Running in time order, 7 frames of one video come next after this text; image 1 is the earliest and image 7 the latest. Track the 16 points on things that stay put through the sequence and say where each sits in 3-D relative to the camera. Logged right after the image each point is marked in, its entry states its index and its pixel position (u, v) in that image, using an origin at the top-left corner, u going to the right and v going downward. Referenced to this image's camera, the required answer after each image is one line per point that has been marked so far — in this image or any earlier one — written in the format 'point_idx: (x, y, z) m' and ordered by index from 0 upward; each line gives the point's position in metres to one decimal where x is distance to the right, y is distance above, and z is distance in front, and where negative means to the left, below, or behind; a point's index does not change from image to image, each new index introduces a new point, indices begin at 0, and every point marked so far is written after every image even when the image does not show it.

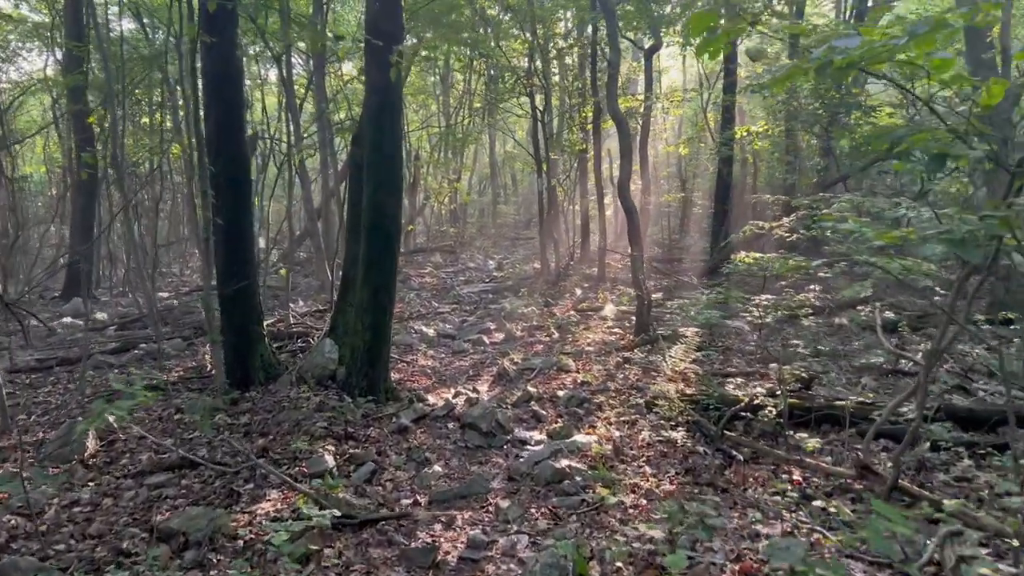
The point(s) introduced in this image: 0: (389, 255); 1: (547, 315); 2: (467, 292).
0: (-1.0, +0.3, +6.4) m
1: (+0.5, -0.4, +12.0) m
2: (-0.9, -0.1, +16.2) m
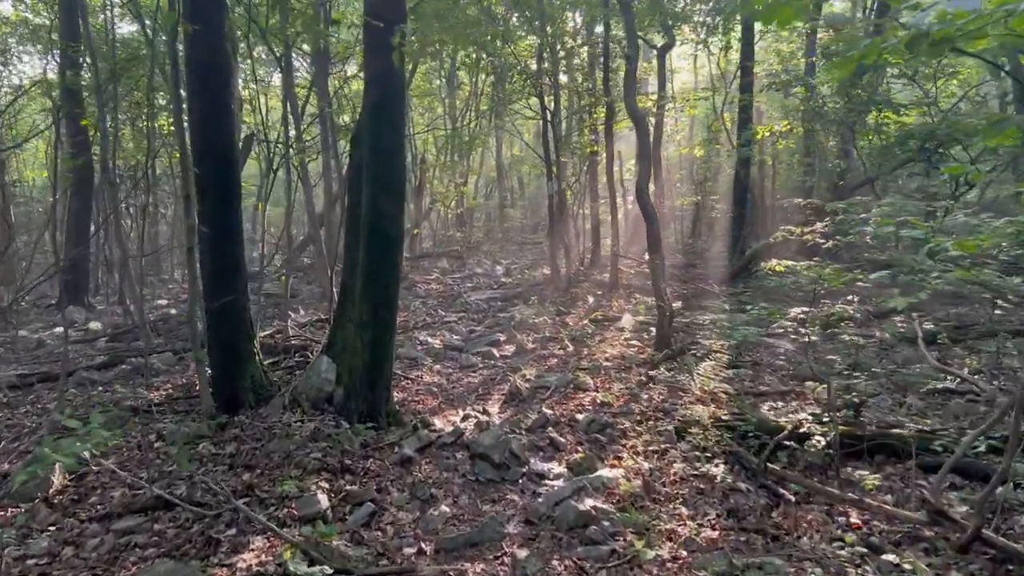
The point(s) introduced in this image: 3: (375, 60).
0: (-0.9, +0.2, +5.8) m
1: (+0.7, -0.5, +11.4) m
2: (-0.7, -0.2, +15.6) m
3: (-0.9, +1.6, +5.5) m
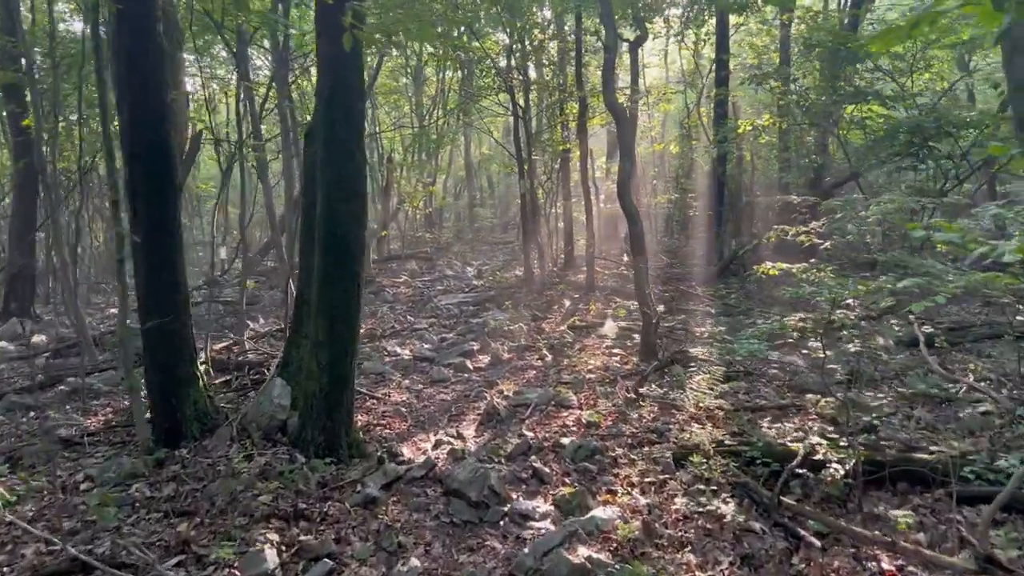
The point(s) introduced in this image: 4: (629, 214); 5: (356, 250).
0: (-1.0, +0.1, +5.1) m
1: (+0.3, -0.6, +10.8) m
2: (-1.2, -0.3, +14.9) m
3: (-1.1, +1.5, +4.8) m
4: (+1.2, +0.8, +8.0) m
5: (-1.0, +0.2, +5.1) m
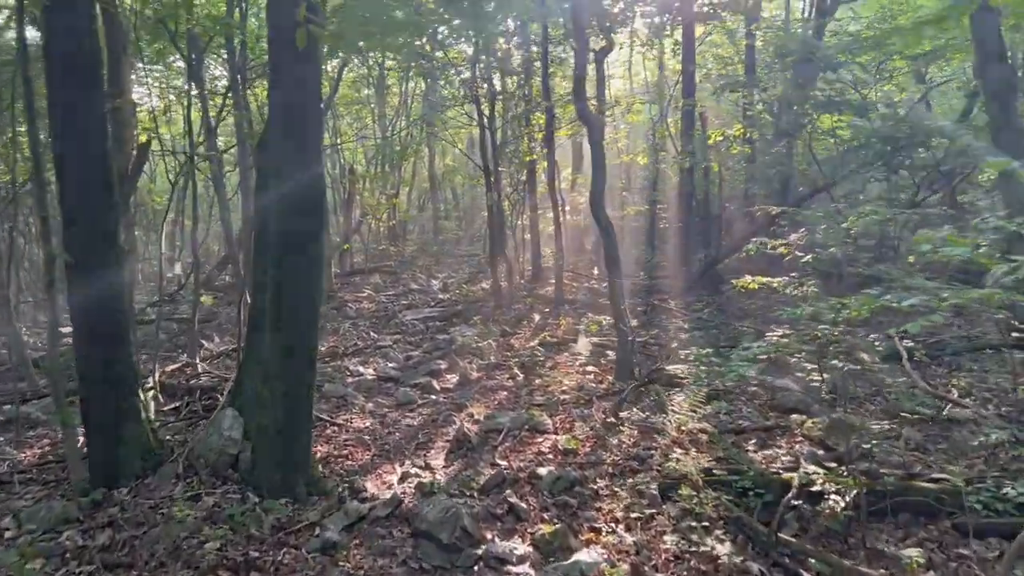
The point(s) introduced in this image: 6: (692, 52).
0: (-1.2, 0.0, +4.7) m
1: (-0.1, -0.8, +10.4) m
2: (-1.8, -0.6, +14.5) m
3: (-1.3, +1.4, +4.4) m
4: (+0.9, +0.6, +7.7) m
5: (-1.2, +0.1, +4.7) m
6: (+3.5, +4.6, +15.5) m
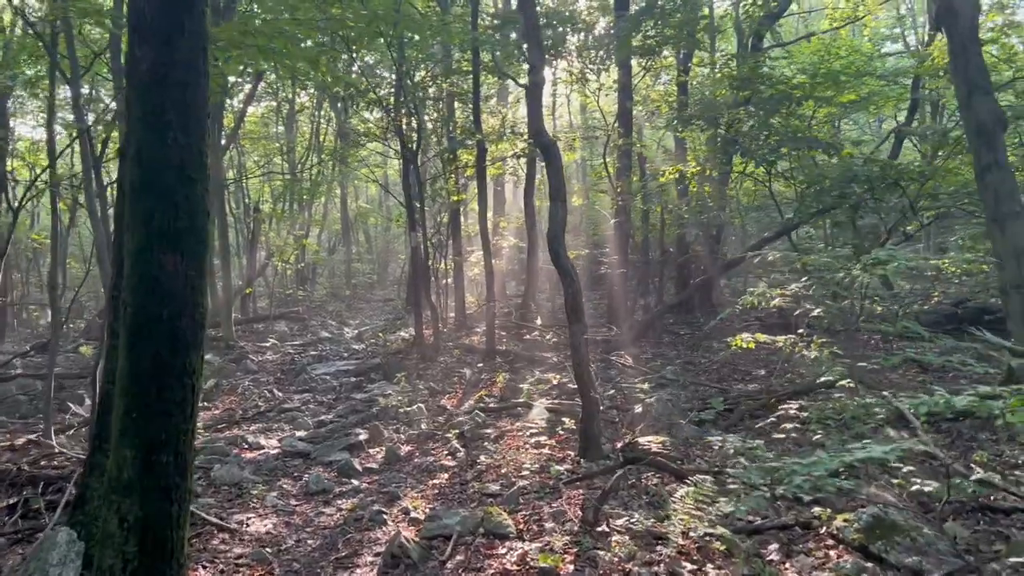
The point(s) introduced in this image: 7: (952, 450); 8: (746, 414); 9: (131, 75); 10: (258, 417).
0: (-1.3, -0.3, +3.1) m
1: (-0.9, -1.4, +8.9) m
2: (-3.0, -1.4, +12.8) m
3: (-1.4, +1.1, +3.0) m
4: (+0.4, +0.1, +6.4) m
5: (-1.3, -0.2, +3.2) m
6: (+2.2, +3.7, +14.7) m
7: (+3.5, -1.3, +6.3) m
8: (+2.3, -1.3, +7.9) m
9: (-1.5, +0.8, +3.1) m
10: (-3.2, -1.6, +9.9) m
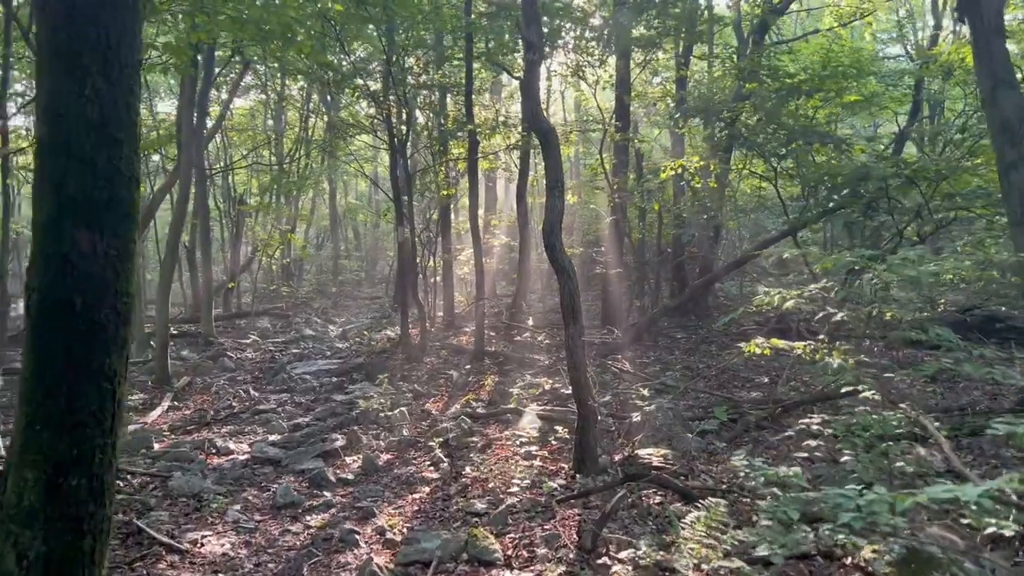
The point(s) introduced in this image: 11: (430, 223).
0: (-1.3, -0.3, +2.6) m
1: (-1.0, -1.4, +8.3) m
2: (-3.2, -1.3, +12.2) m
3: (-1.4, +1.1, +2.4) m
4: (+0.4, +0.2, +5.9) m
5: (-1.3, -0.1, +2.6) m
6: (+2.0, +3.7, +14.2) m
7: (+3.4, -1.4, +5.8) m
8: (+2.2, -1.3, +7.4) m
9: (-1.5, +0.9, +2.5) m
10: (-3.3, -1.5, +9.3) m
11: (-1.8, +1.4, +17.7) m
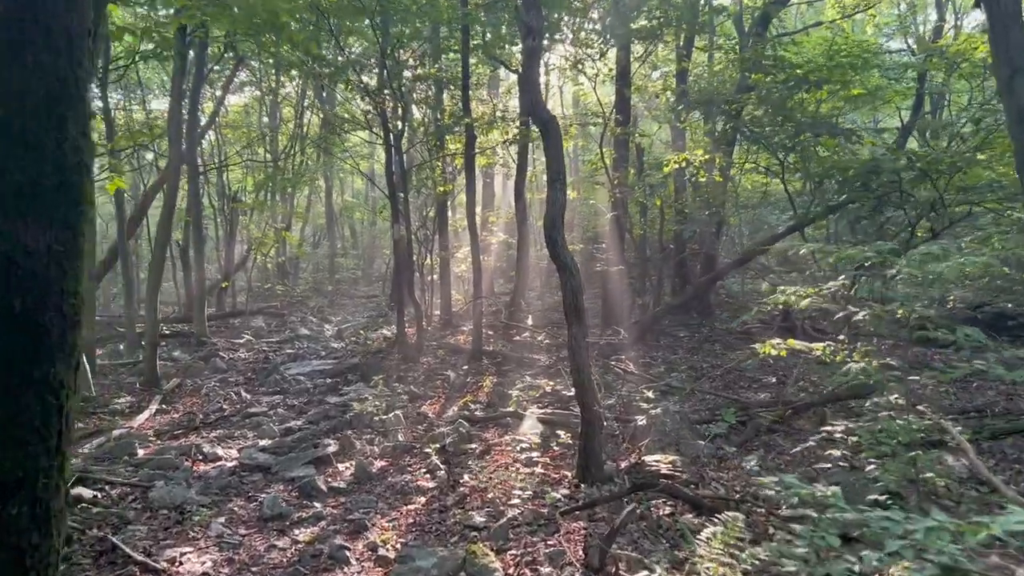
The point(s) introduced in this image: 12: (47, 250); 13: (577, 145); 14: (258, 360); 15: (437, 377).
0: (-1.3, -0.3, +2.2) m
1: (-1.0, -1.3, +8.0) m
2: (-3.2, -1.3, +11.8) m
3: (-1.4, +1.1, +2.1) m
4: (+0.4, +0.2, +5.5) m
5: (-1.3, -0.1, +2.3) m
6: (+2.0, +3.7, +13.8) m
7: (+3.4, -1.3, +5.5) m
8: (+2.2, -1.3, +7.1) m
9: (-1.5, +0.9, +2.2) m
10: (-3.3, -1.5, +9.0) m
11: (-1.9, +1.5, +17.3) m
12: (-1.3, +0.1, +2.2) m
13: (+1.3, +3.0, +16.3) m
14: (-4.4, -1.3, +13.8) m
15: (-1.0, -1.2, +10.7) m
